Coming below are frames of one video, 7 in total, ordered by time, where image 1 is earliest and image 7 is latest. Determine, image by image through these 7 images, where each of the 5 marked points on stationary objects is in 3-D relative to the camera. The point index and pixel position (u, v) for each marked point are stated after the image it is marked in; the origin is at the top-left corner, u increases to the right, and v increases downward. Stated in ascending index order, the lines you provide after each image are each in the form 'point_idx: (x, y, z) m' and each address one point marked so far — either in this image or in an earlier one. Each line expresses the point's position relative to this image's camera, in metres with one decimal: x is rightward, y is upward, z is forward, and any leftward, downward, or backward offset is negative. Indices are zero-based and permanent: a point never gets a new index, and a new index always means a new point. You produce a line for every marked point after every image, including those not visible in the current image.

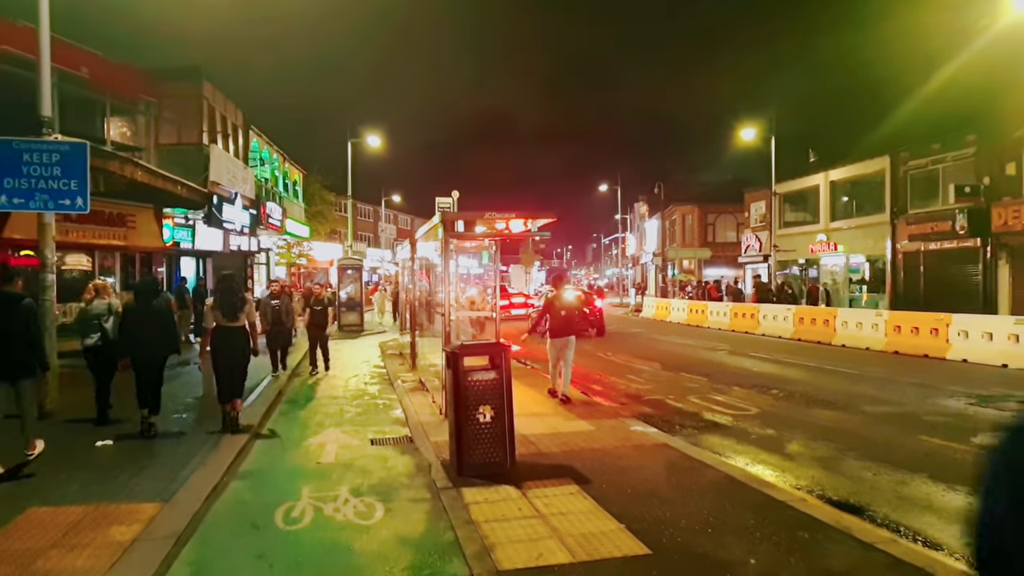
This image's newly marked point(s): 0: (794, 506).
0: (+2.1, -1.6, +5.5) m
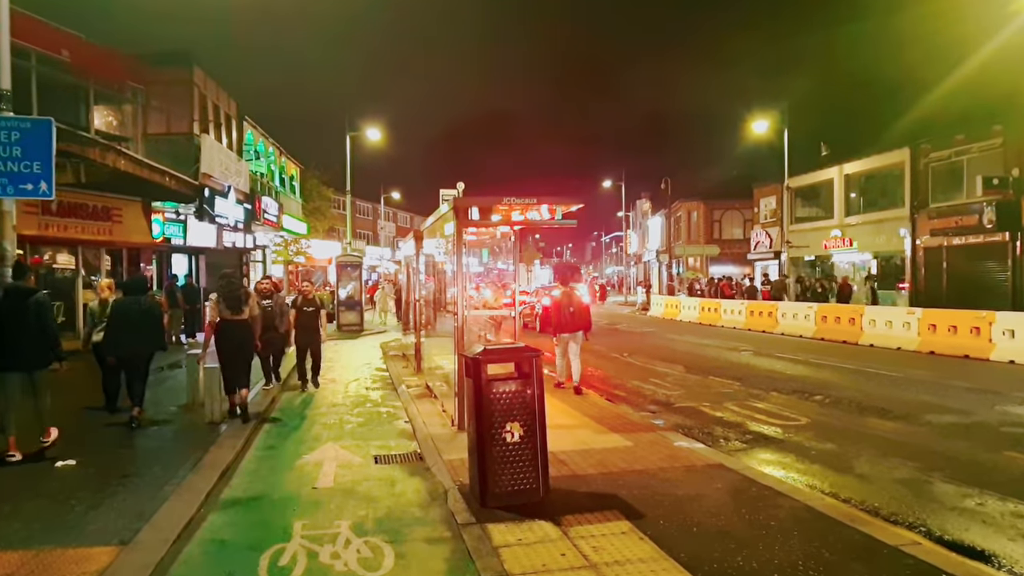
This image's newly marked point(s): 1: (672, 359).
0: (+2.3, -1.6, +4.4) m
1: (+3.4, -1.5, +15.9) m
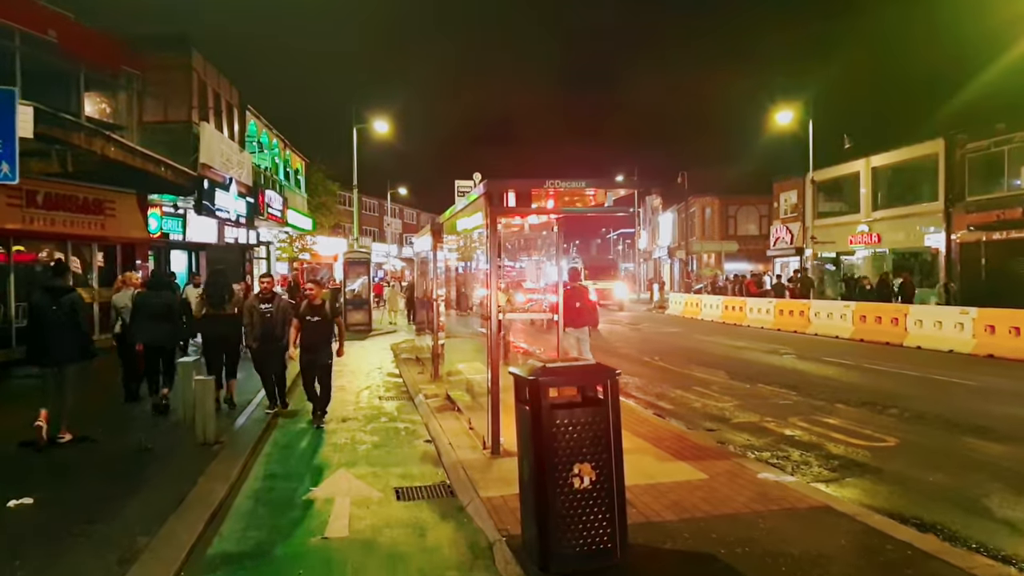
0: (+2.7, -1.6, +3.1) m
1: (+3.8, -1.5, +14.6) m
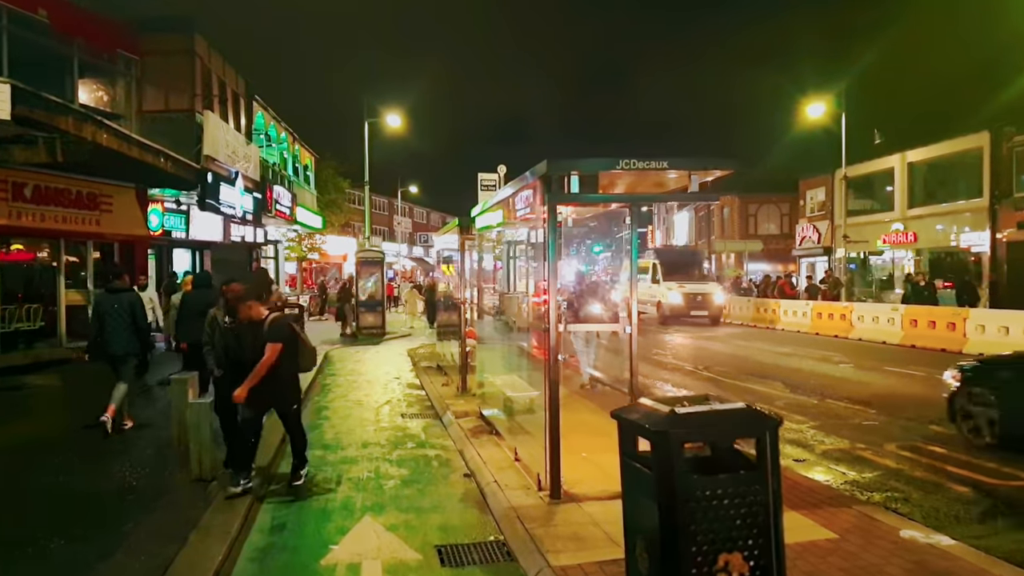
0: (+3.2, -1.6, +1.8) m
1: (+4.4, -1.5, +13.2) m
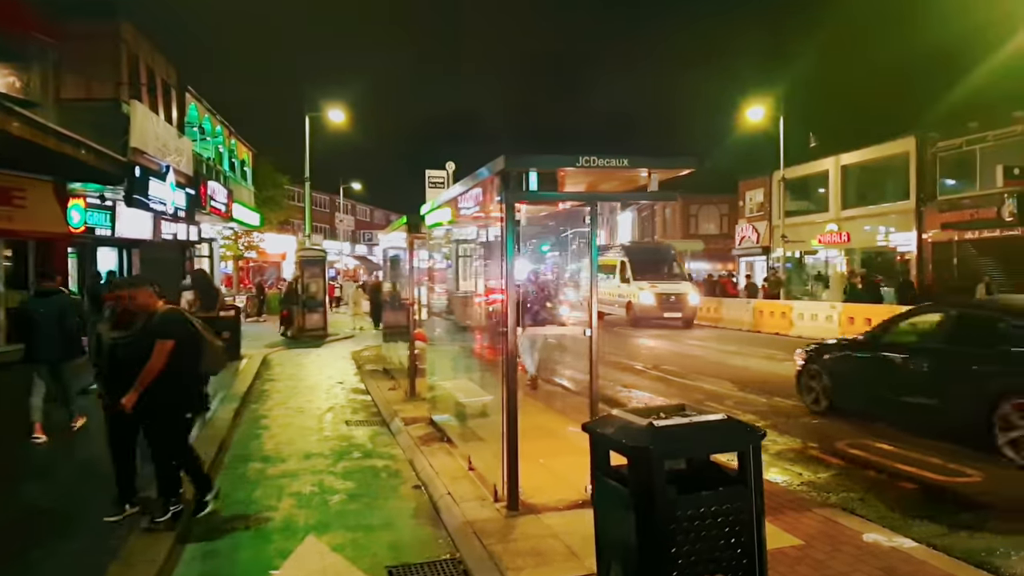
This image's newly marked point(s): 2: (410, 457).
0: (+3.2, -1.6, +1.7) m
1: (+3.5, -1.5, +13.2) m
2: (-1.0, -1.7, +7.5) m
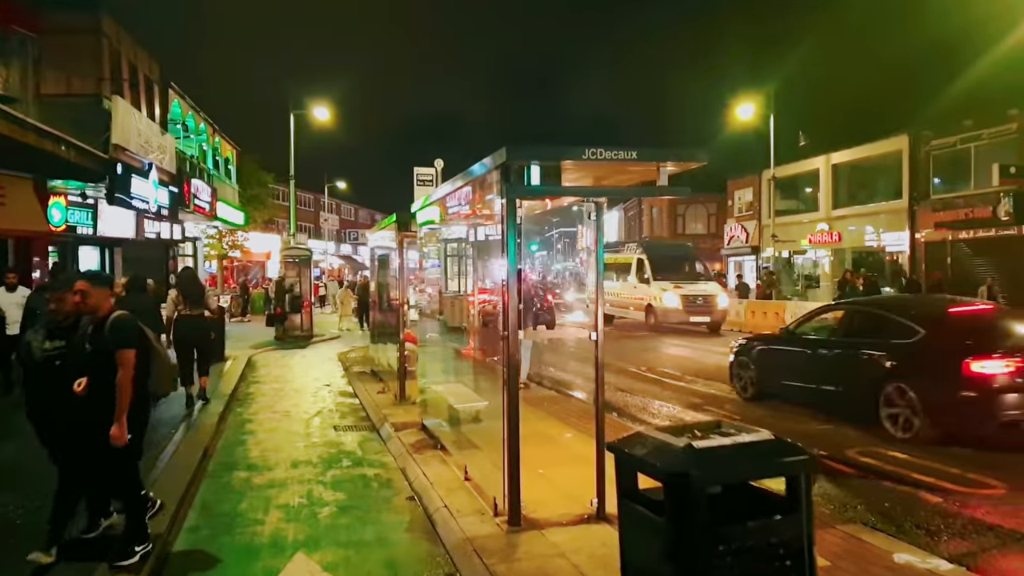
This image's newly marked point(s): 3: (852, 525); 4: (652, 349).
0: (+3.2, -1.6, +1.5) m
1: (+3.4, -1.5, +13.0) m
2: (-1.0, -1.7, +7.2) m
3: (+2.3, -1.6, +5.2) m
4: (+3.2, -1.4, +17.3) m
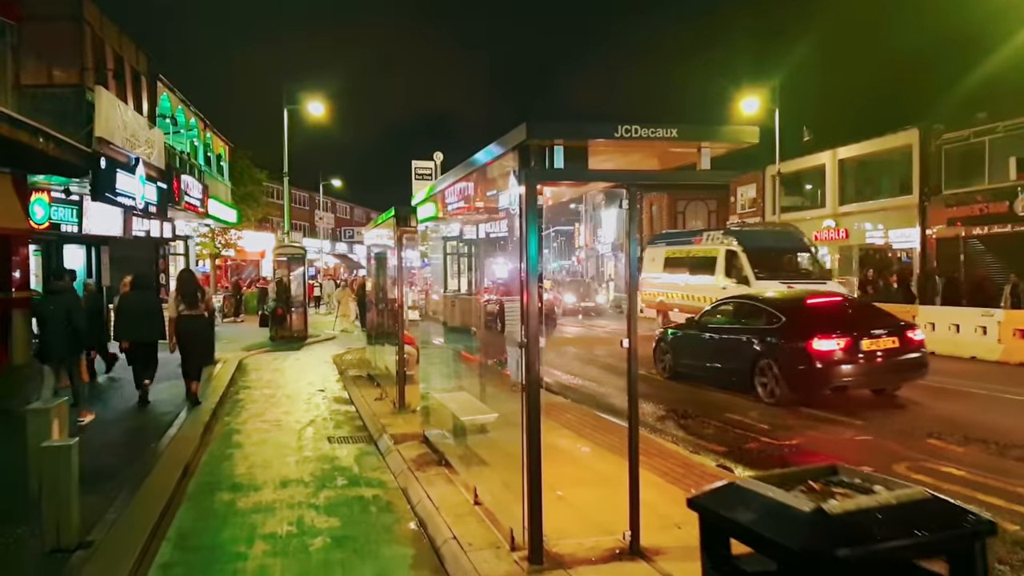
0: (+3.4, -1.6, +0.8) m
1: (+3.5, -1.5, +12.3) m
2: (-0.9, -1.7, +6.5) m
3: (+2.5, -1.6, +4.5) m
4: (+3.3, -1.4, +16.6) m
